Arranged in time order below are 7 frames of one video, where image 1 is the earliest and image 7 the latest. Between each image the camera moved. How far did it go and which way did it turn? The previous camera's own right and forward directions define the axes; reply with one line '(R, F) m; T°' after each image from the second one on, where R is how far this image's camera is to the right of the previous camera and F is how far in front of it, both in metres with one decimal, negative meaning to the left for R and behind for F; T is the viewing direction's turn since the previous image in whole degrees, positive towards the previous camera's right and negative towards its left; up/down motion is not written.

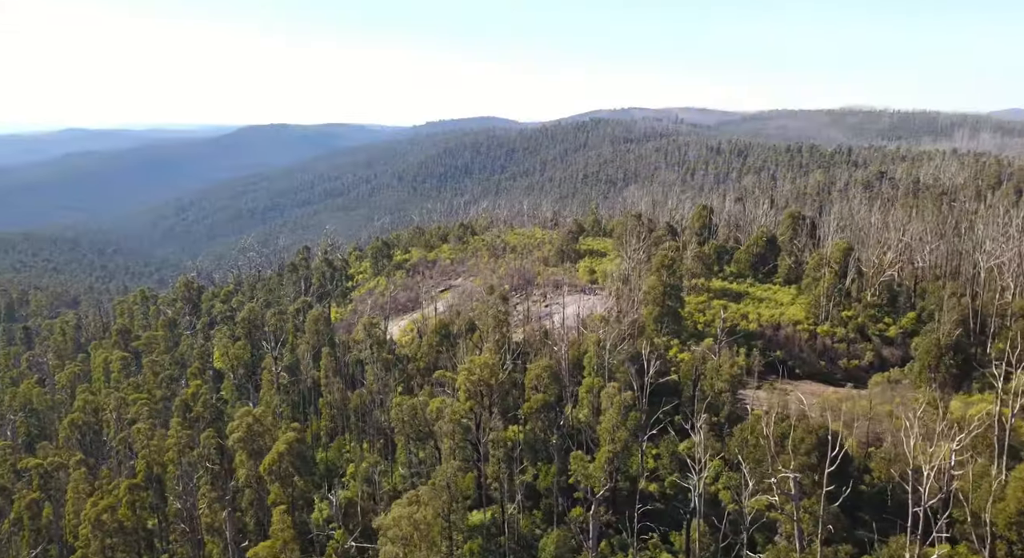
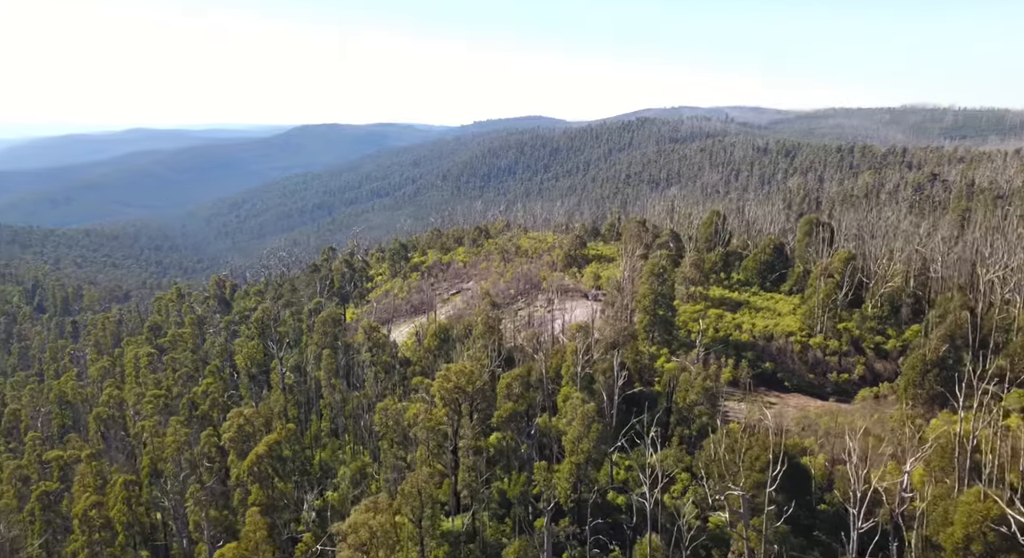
(+2.9, -0.1) m; -4°
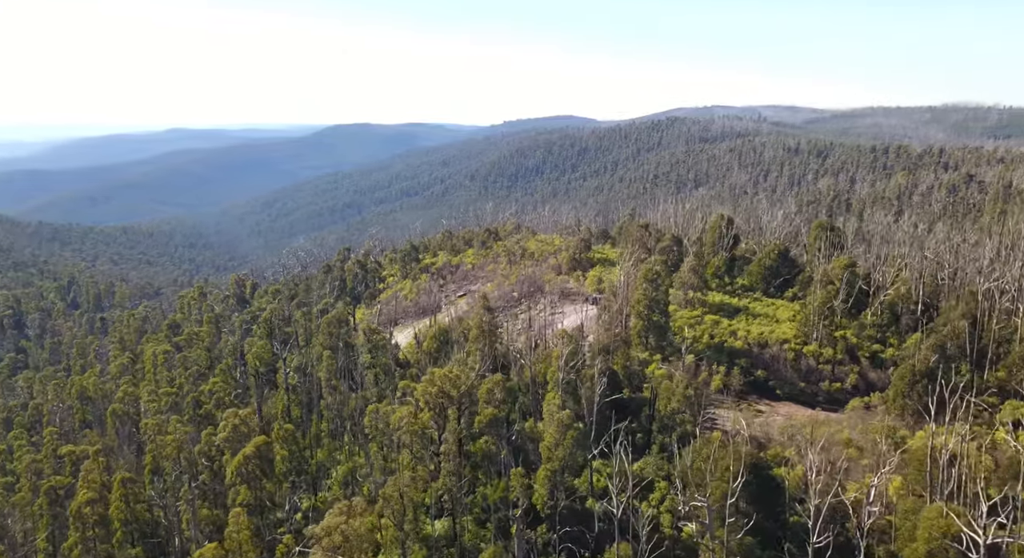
(+1.9, -0.1) m; -2°
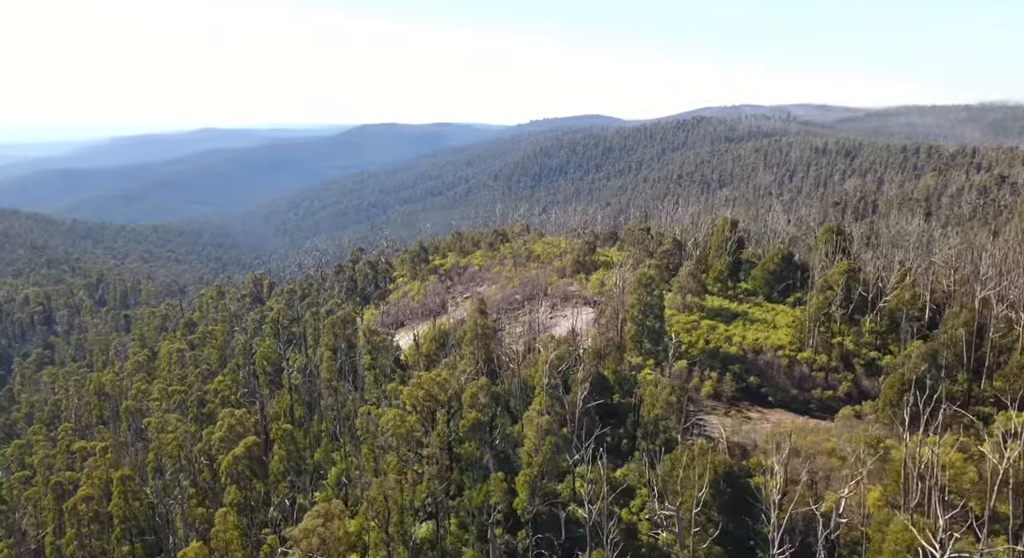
(+1.6, -0.1) m; -2°
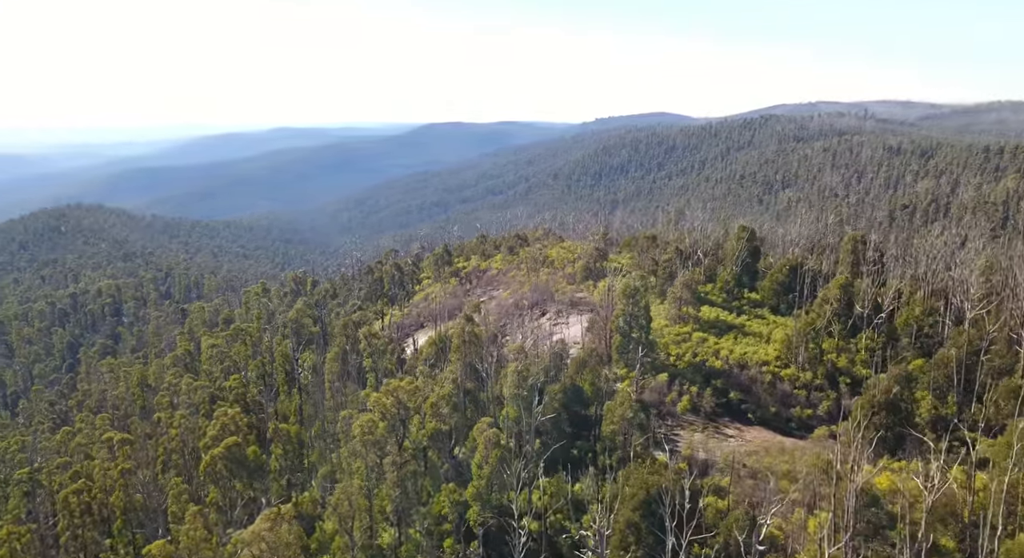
(+4.0, 0.0) m; -5°
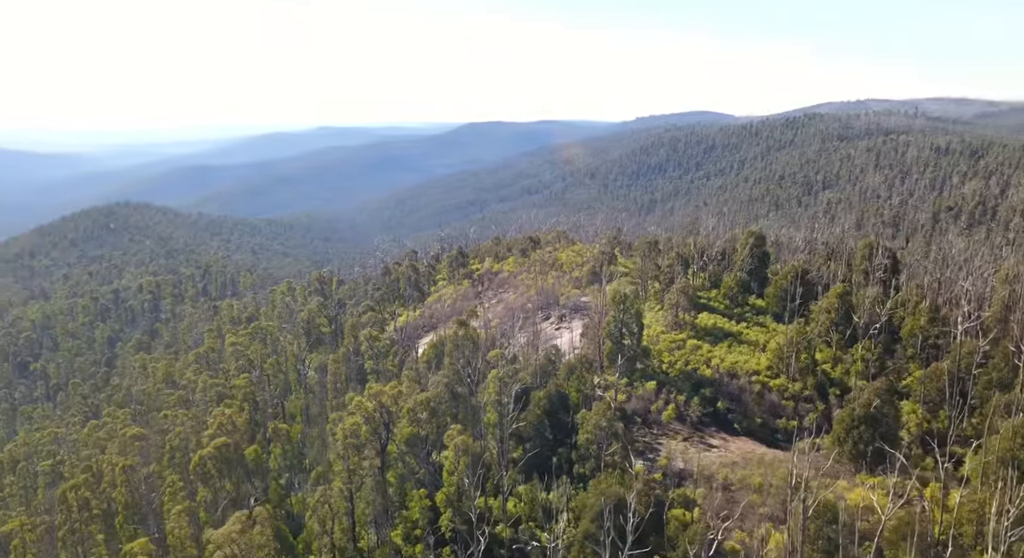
(+2.4, 0.0) m; -3°
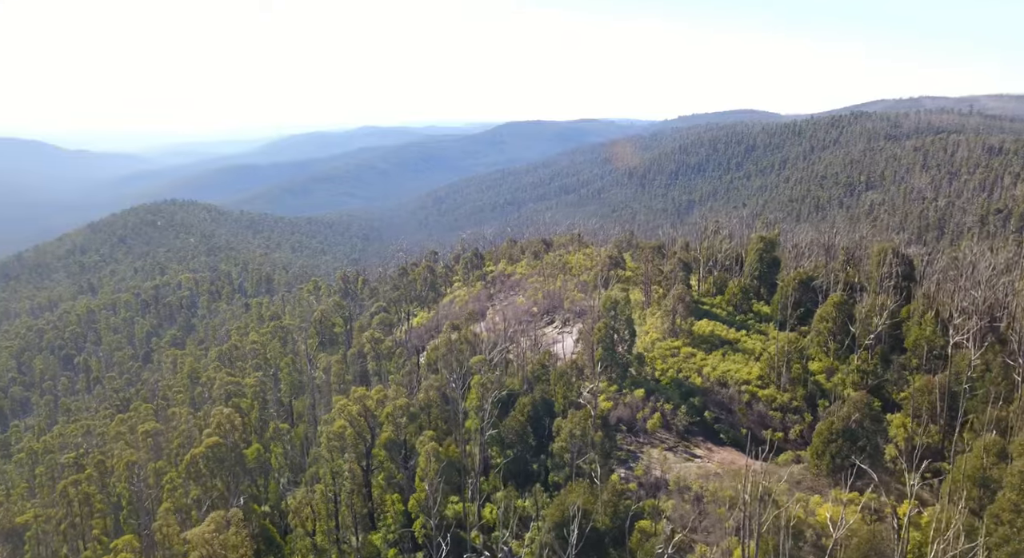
(+2.4, +0.1) m; -3°
